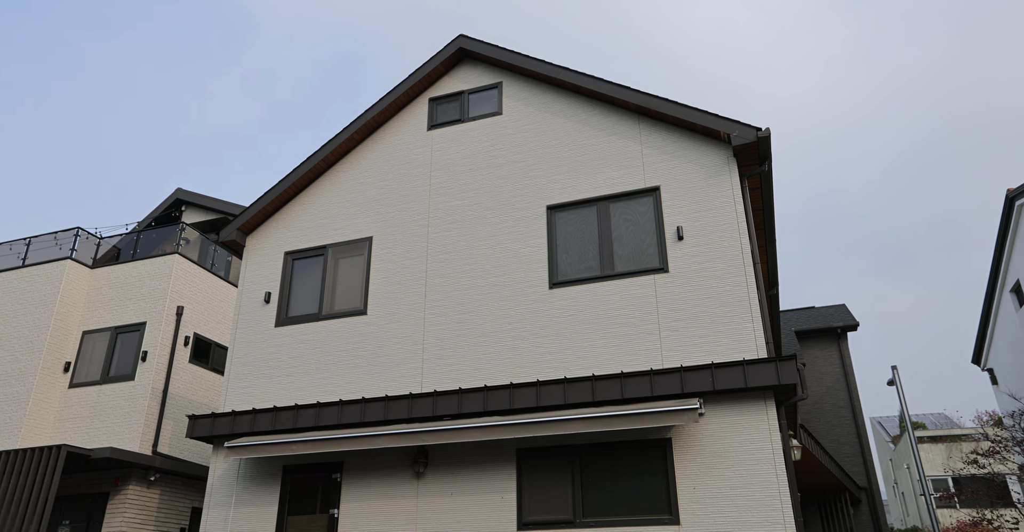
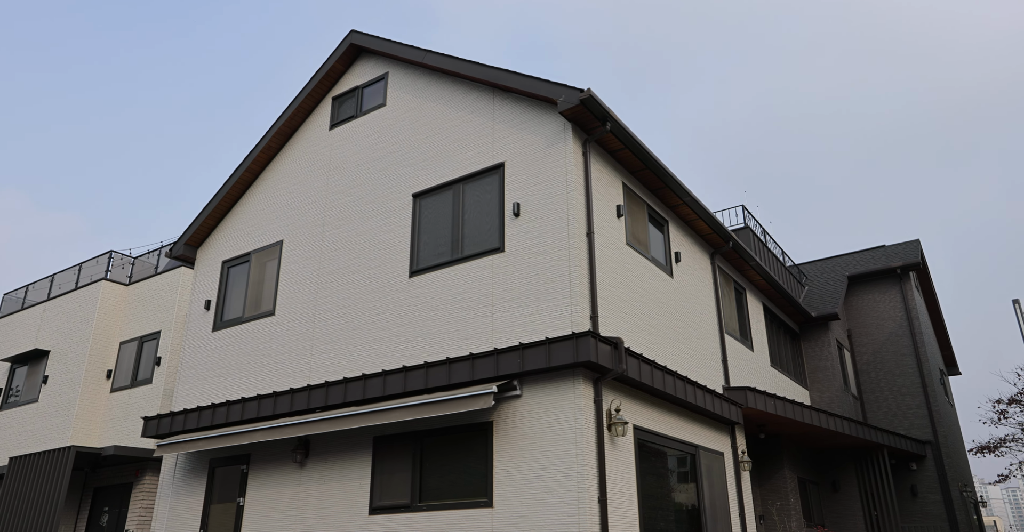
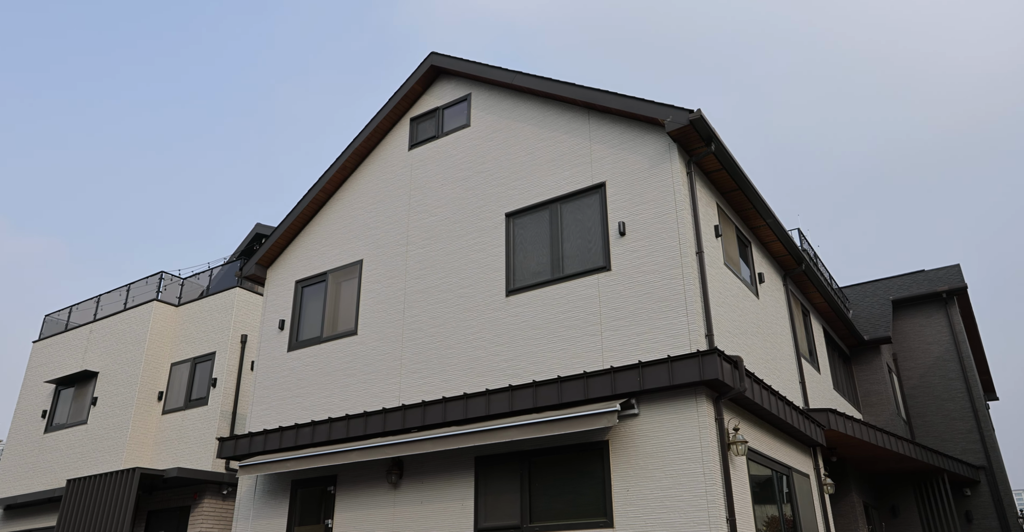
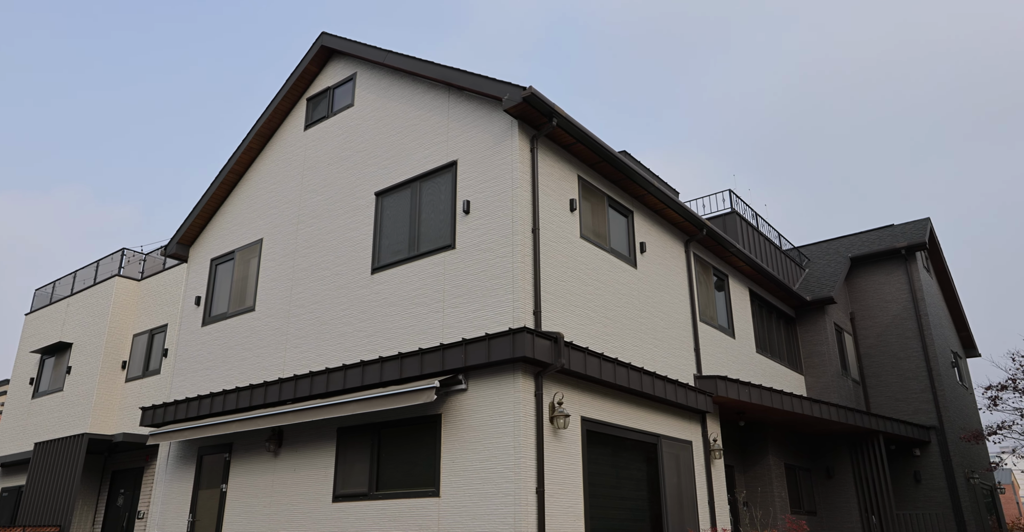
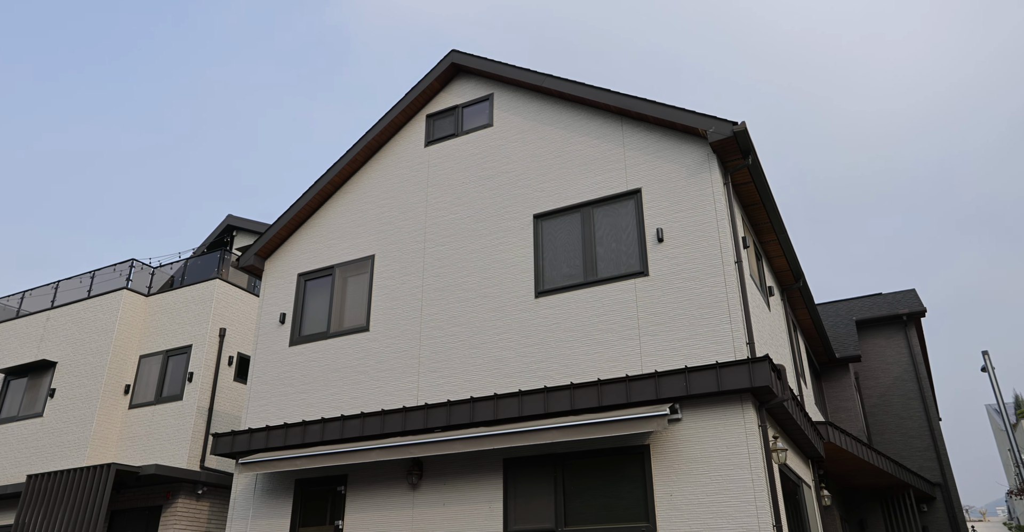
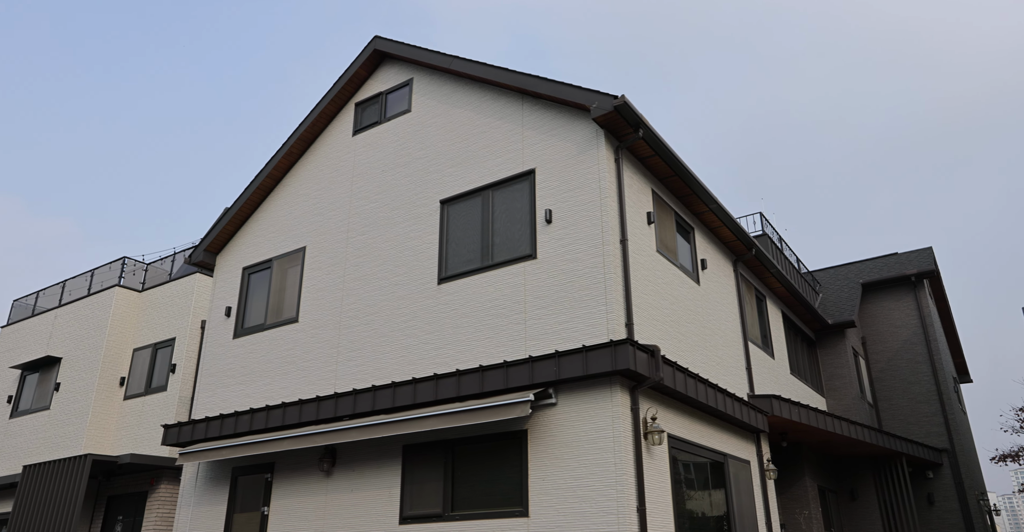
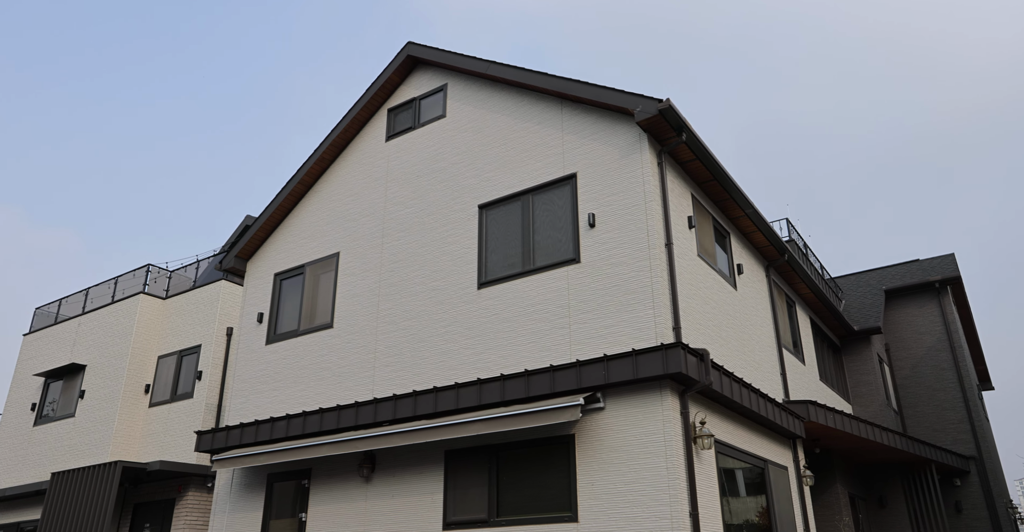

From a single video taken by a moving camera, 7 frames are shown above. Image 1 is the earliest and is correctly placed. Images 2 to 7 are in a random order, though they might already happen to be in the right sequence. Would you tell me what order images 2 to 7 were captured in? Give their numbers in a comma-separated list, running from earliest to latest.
5, 3, 7, 6, 2, 4
